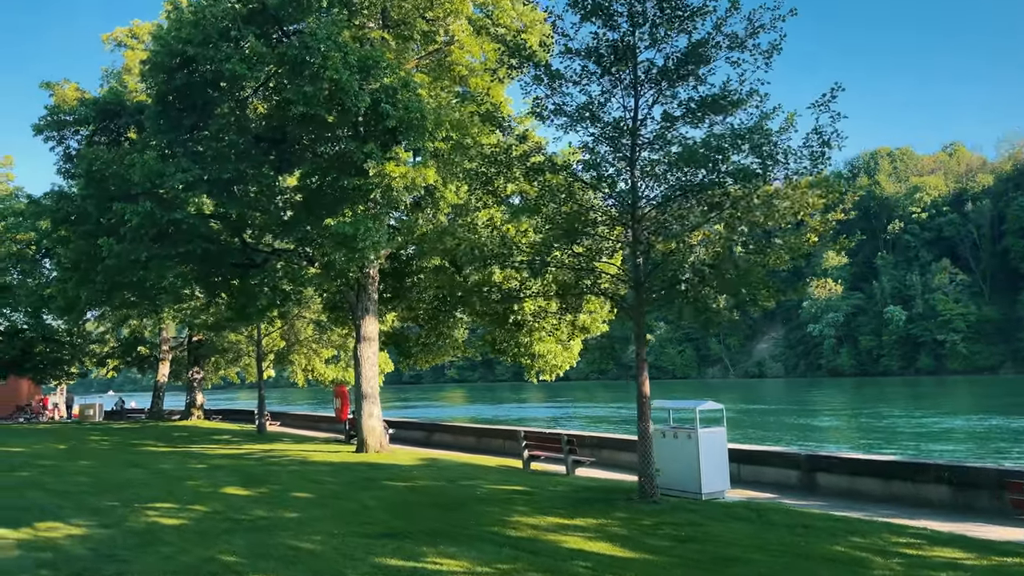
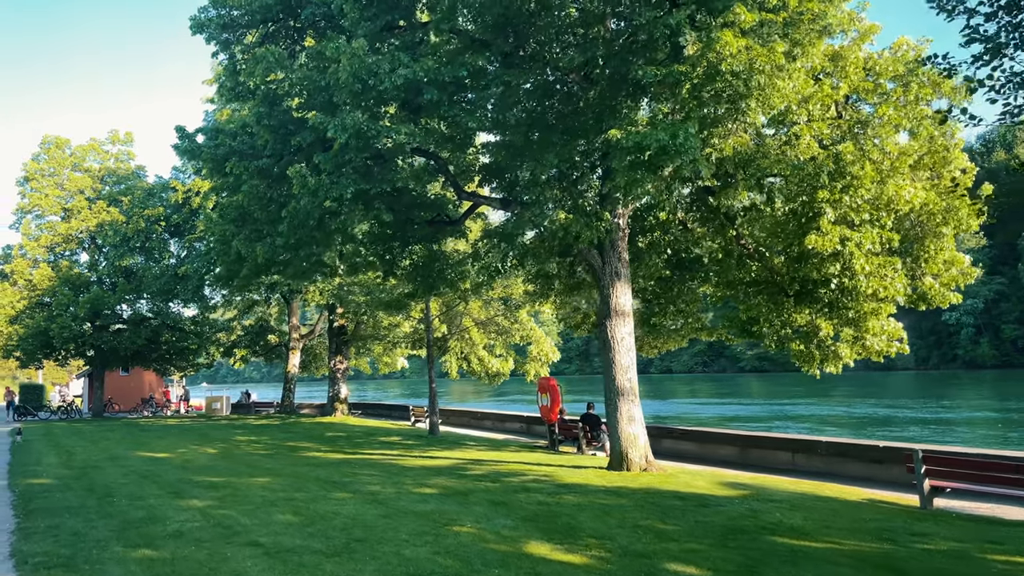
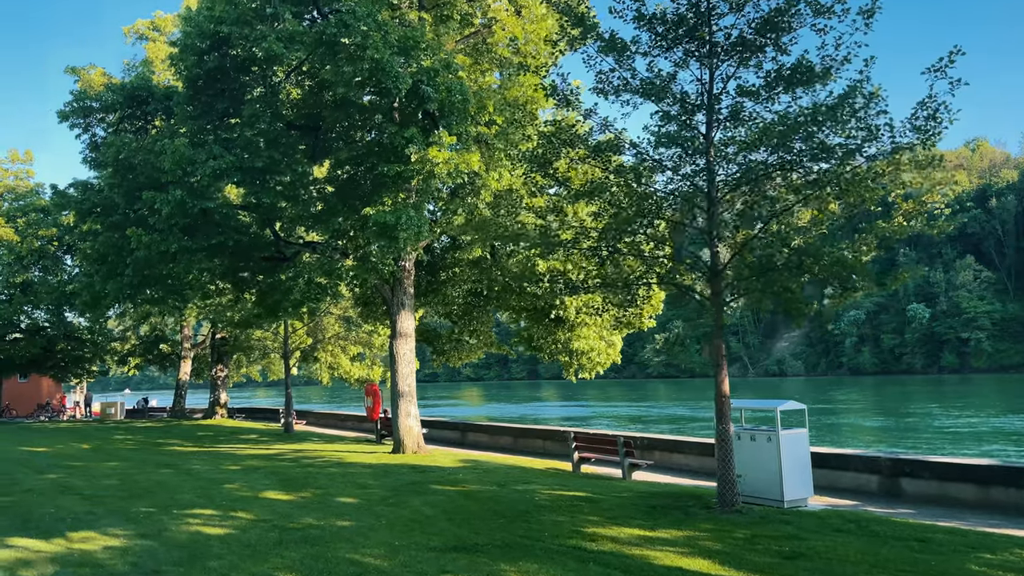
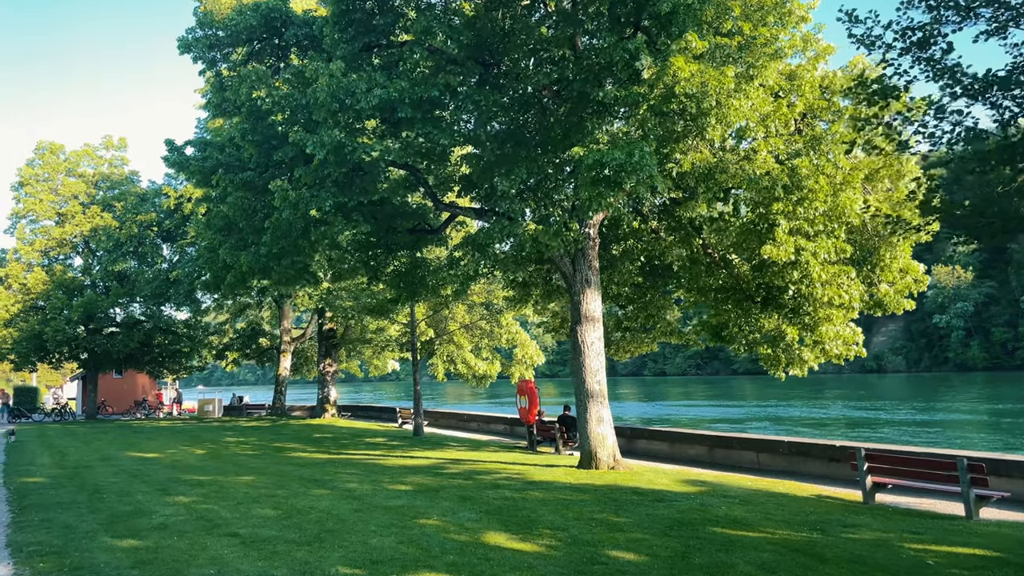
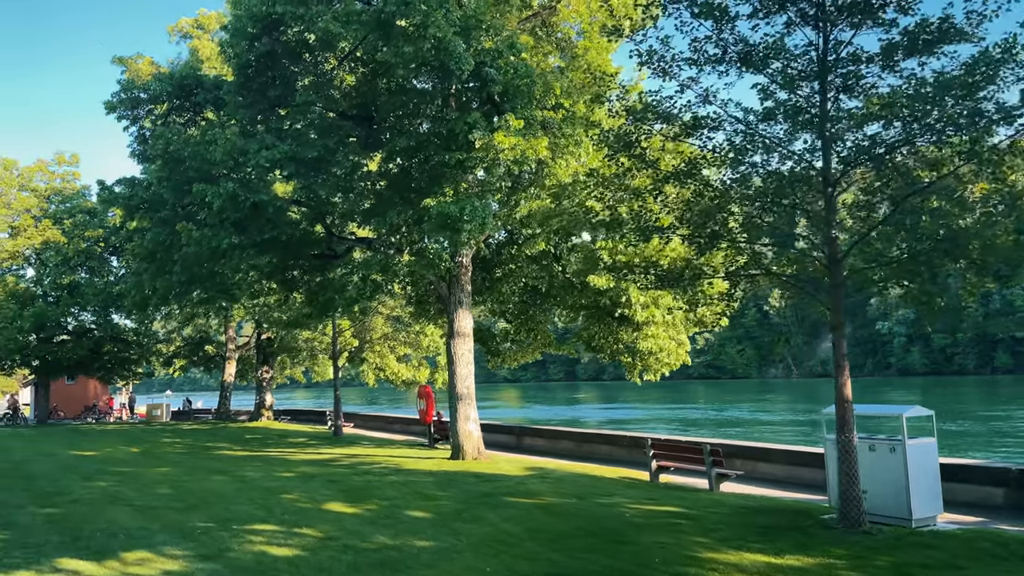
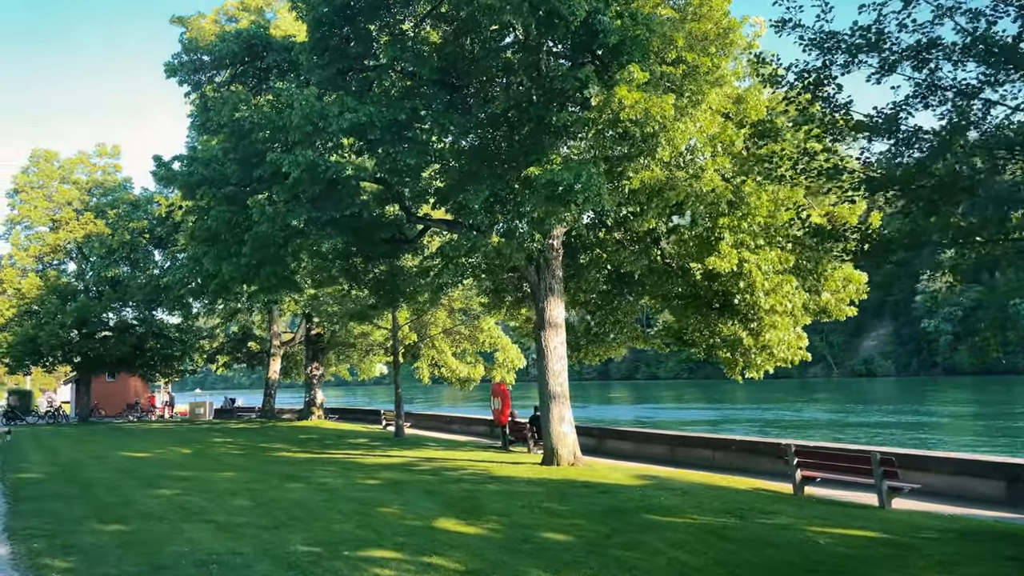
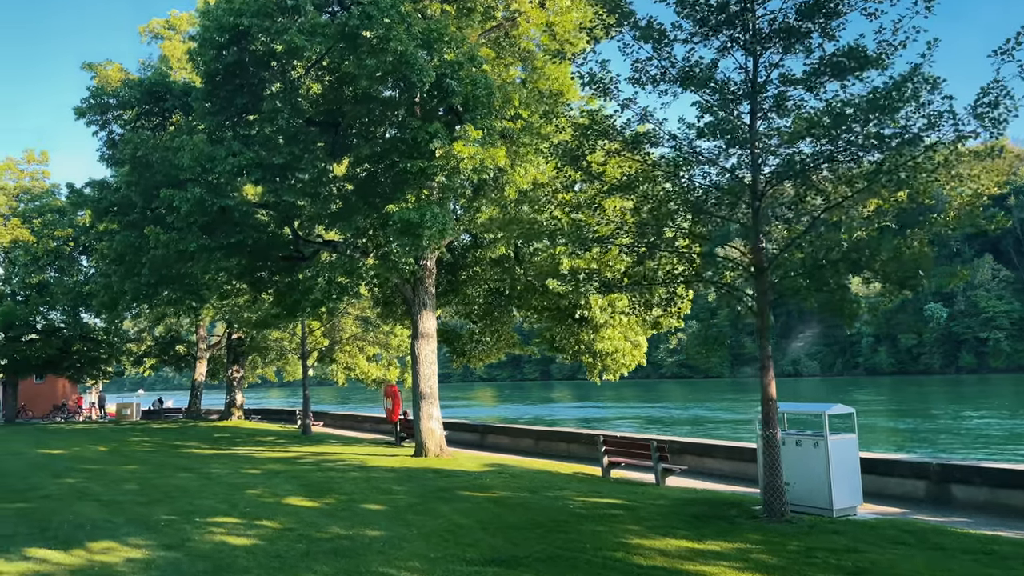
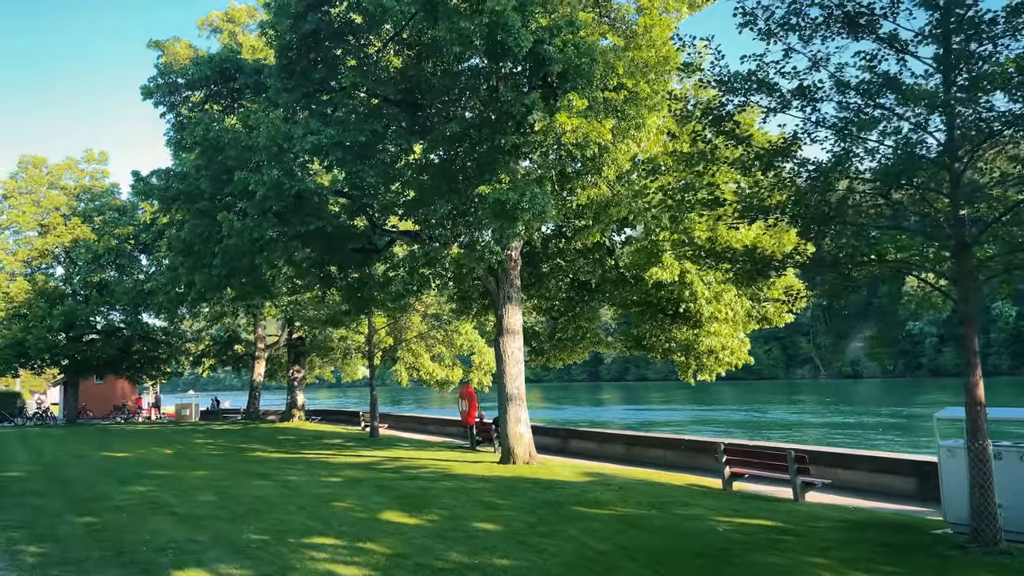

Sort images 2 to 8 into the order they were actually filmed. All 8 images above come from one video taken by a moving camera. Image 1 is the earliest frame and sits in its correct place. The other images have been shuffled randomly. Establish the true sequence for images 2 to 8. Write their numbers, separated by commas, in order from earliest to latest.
3, 7, 5, 8, 6, 4, 2
